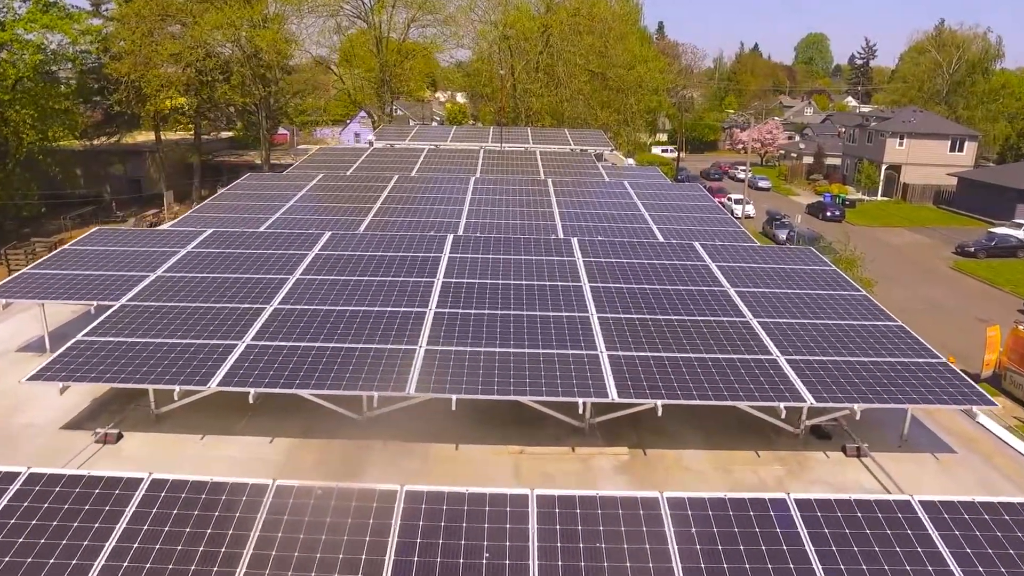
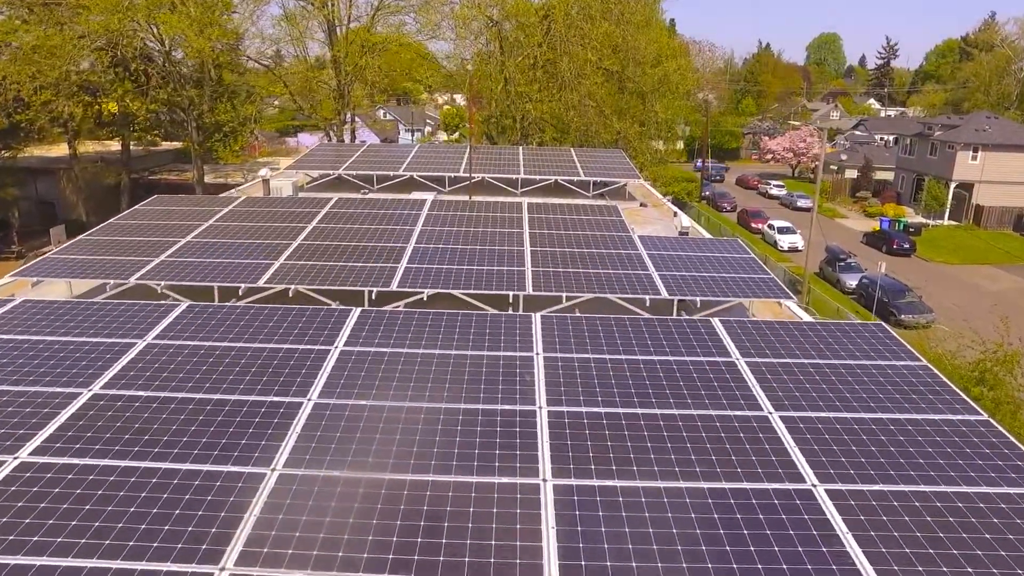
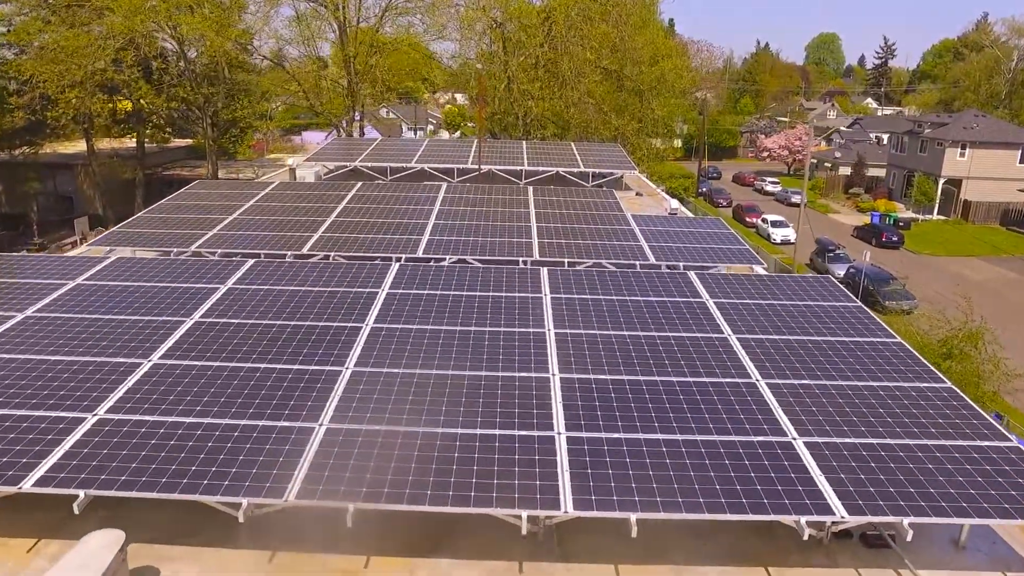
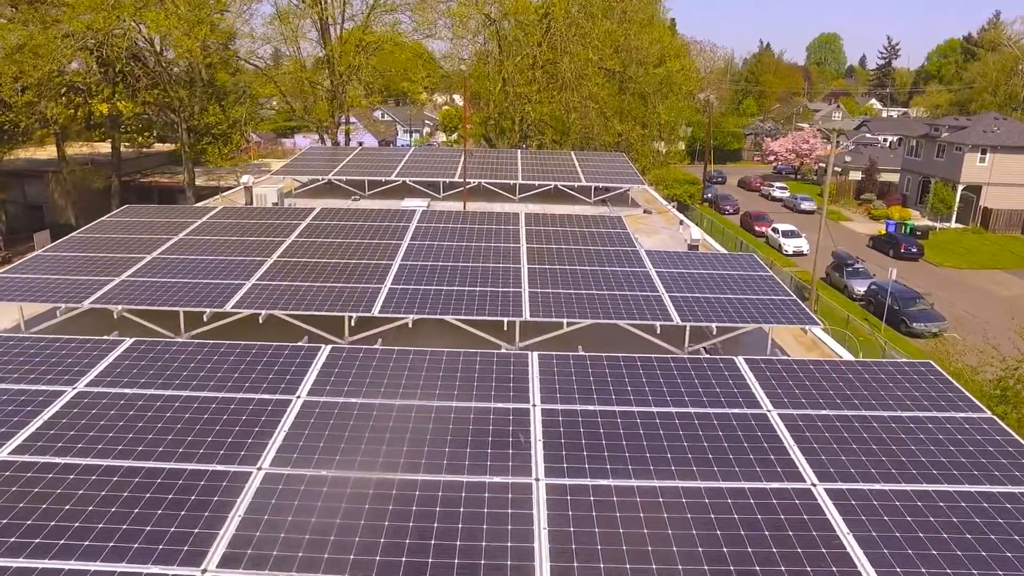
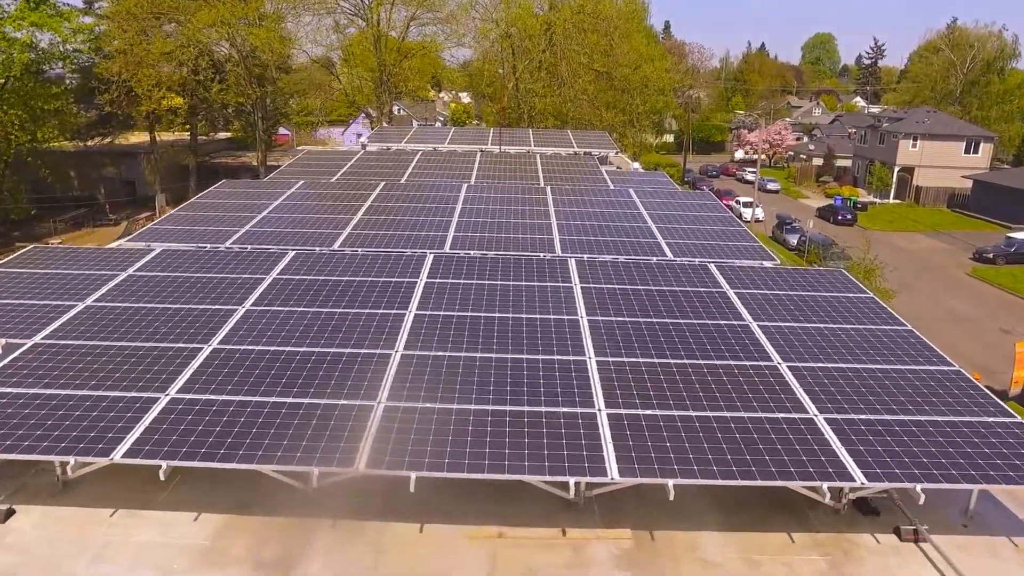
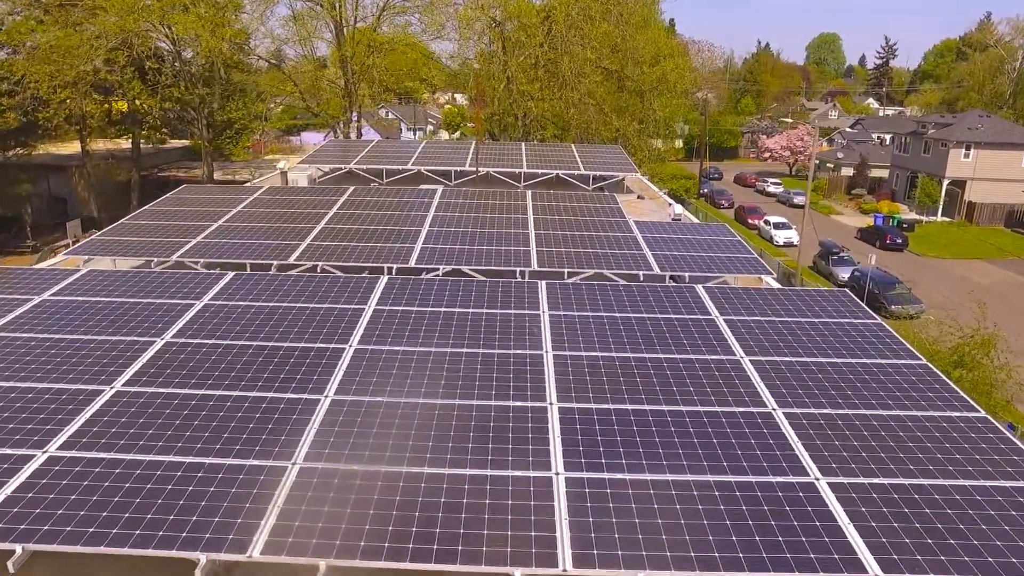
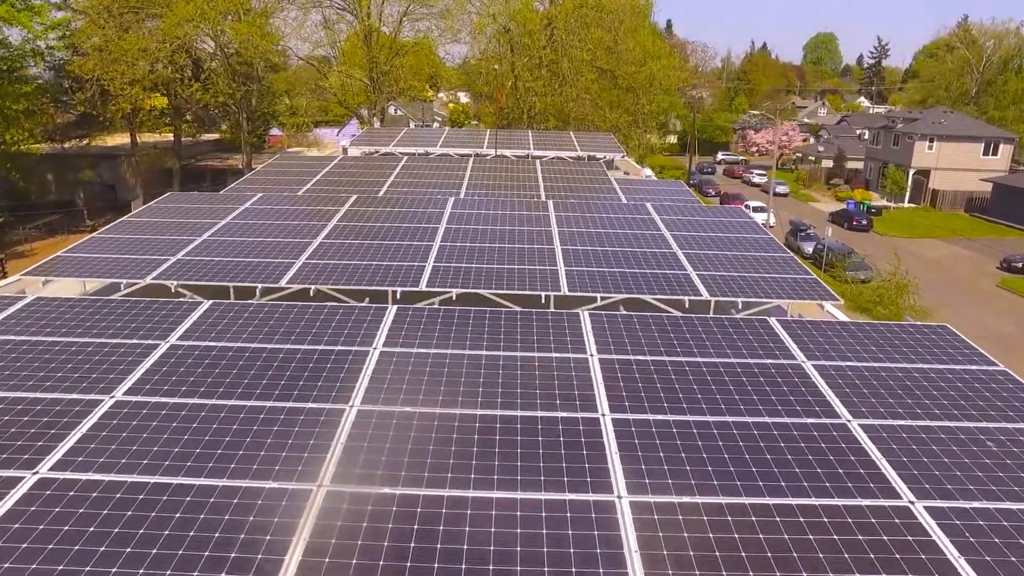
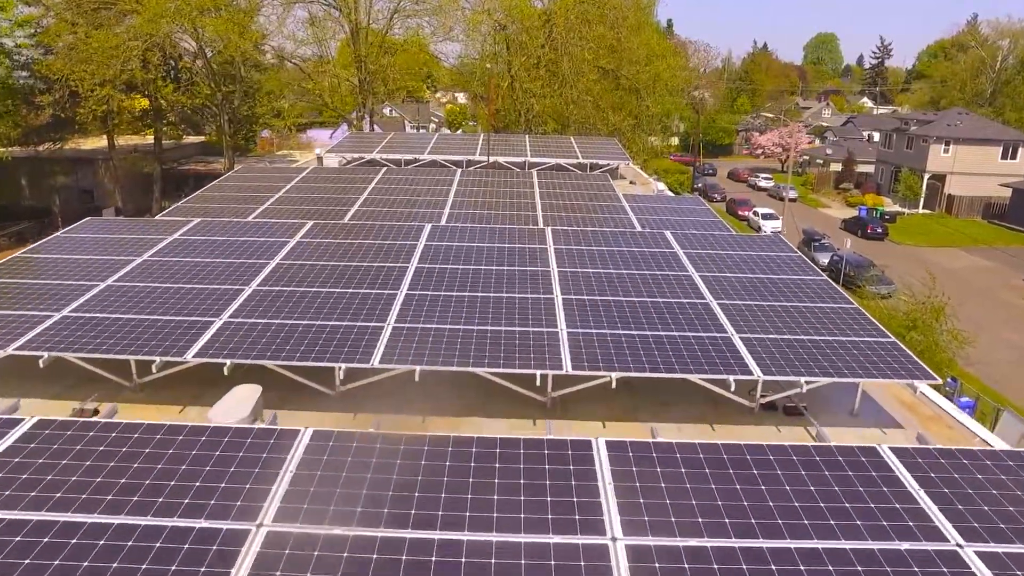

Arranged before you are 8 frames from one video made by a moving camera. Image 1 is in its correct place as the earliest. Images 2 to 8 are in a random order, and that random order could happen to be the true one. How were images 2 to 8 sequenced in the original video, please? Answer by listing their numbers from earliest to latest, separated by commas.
5, 7, 8, 3, 6, 2, 4
